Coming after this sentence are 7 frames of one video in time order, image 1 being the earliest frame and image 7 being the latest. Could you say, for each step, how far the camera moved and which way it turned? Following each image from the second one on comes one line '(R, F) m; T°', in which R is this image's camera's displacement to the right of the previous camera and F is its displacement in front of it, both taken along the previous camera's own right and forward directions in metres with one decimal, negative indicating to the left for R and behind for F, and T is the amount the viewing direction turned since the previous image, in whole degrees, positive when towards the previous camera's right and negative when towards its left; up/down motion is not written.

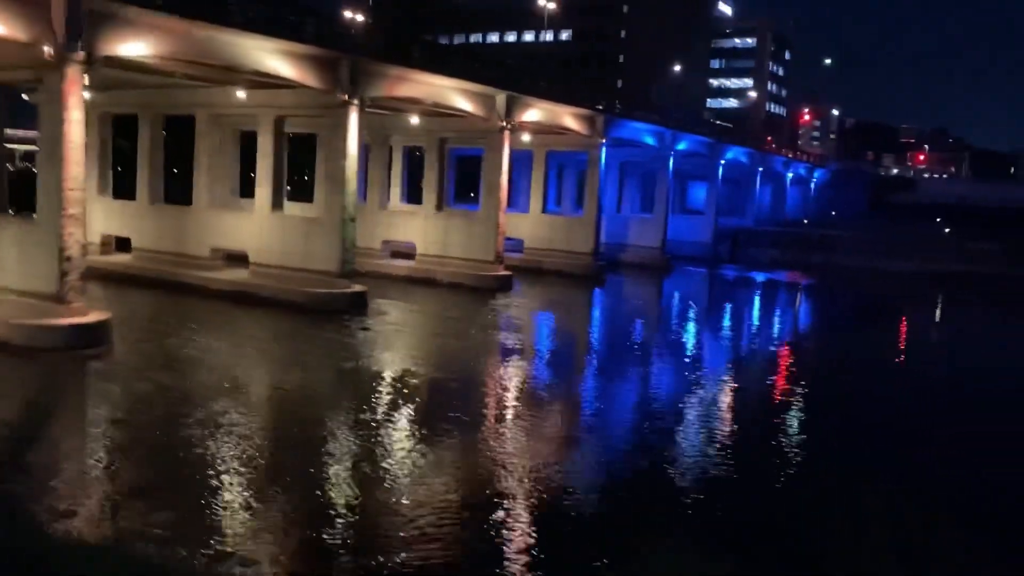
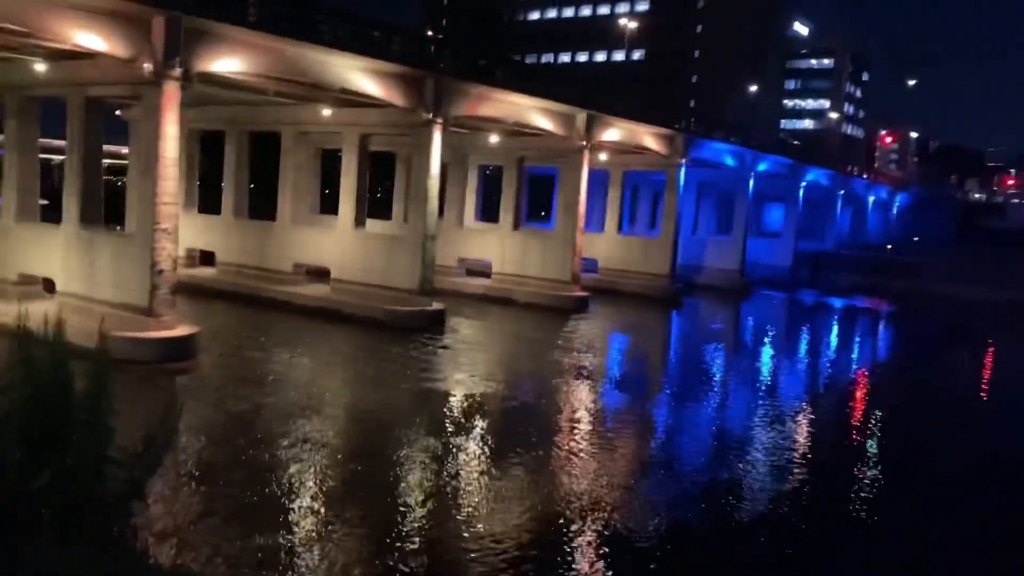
(-0.4, +0.3) m; -4°
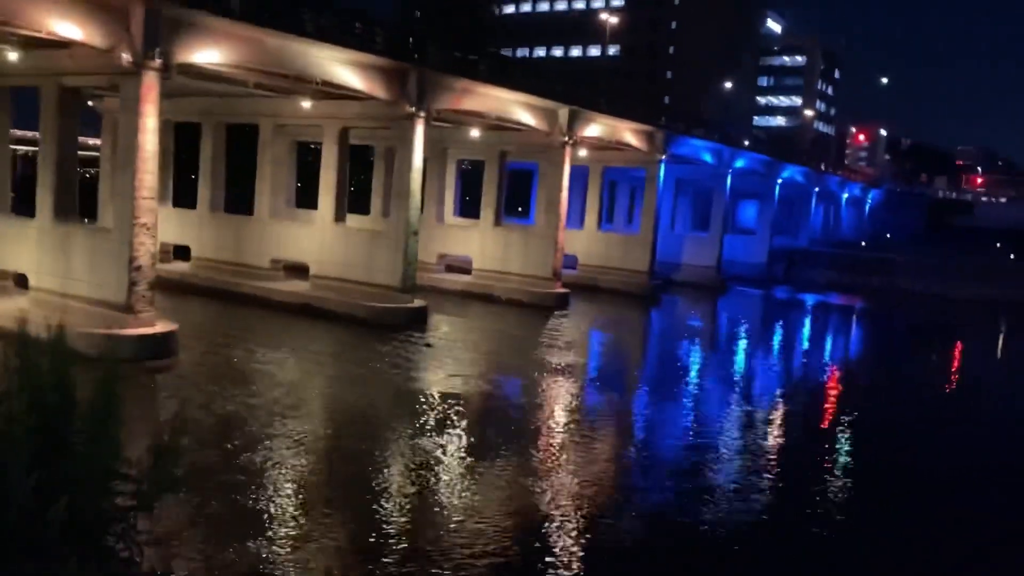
(-0.3, +0.2) m; +2°
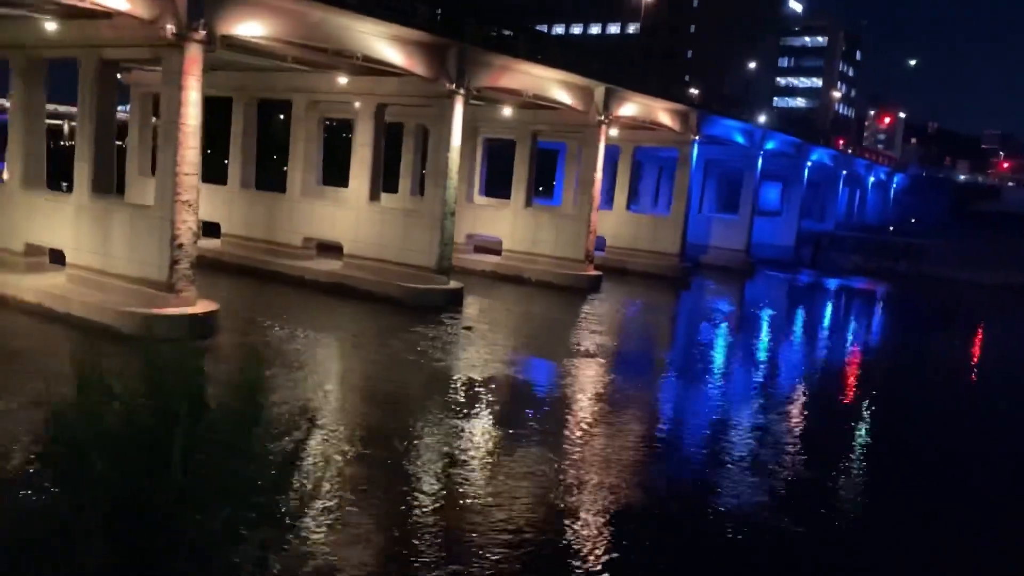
(-0.6, +0.4) m; -1°
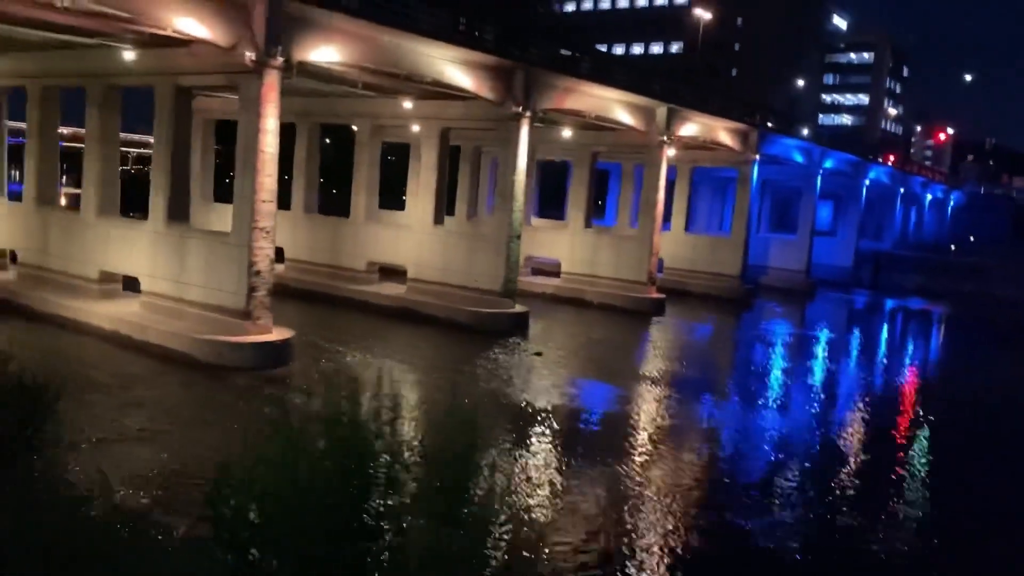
(-0.6, +0.3) m; -2°
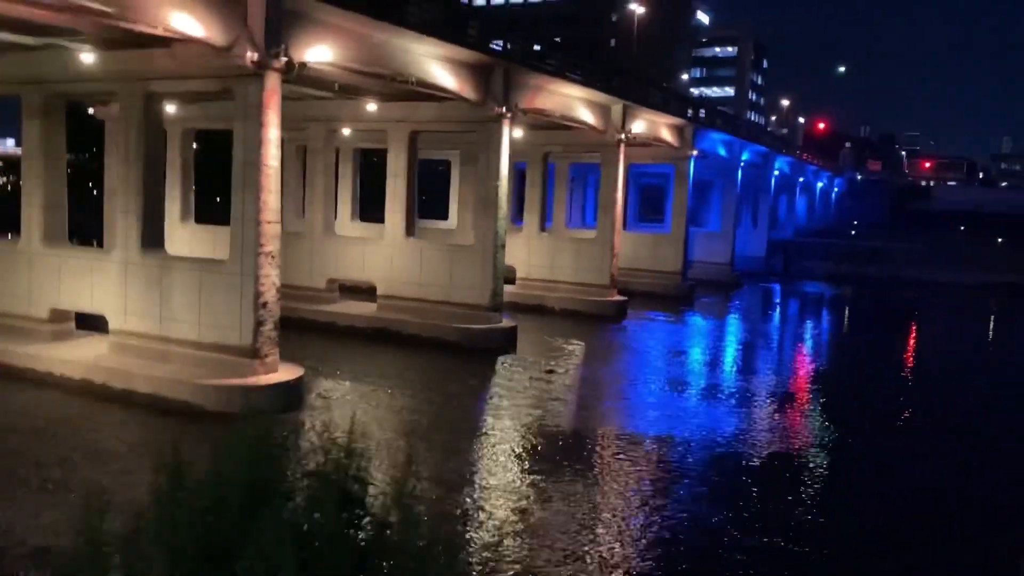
(-2.4, +1.3) m; +9°
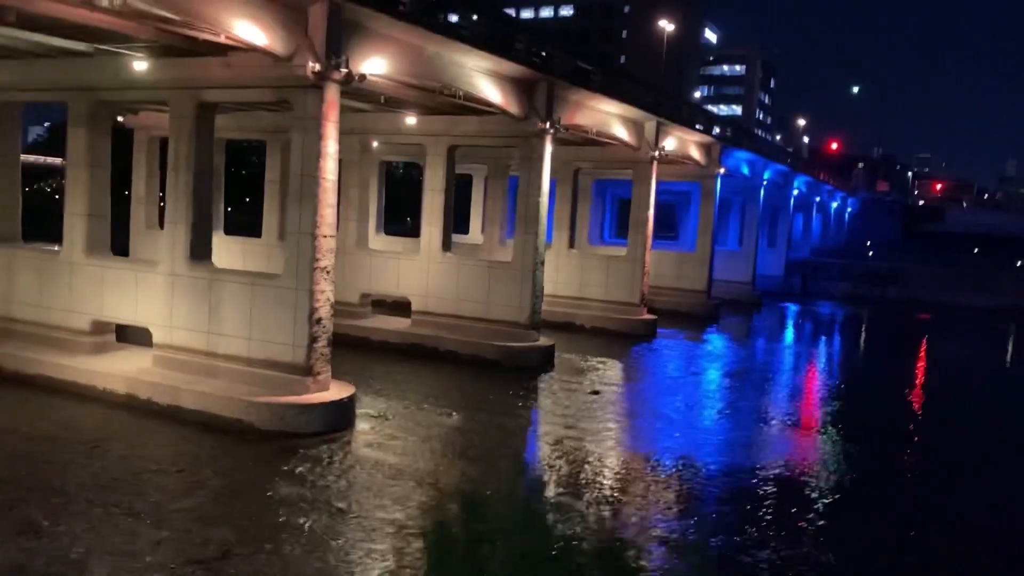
(-0.8, +0.3) m; 0°
